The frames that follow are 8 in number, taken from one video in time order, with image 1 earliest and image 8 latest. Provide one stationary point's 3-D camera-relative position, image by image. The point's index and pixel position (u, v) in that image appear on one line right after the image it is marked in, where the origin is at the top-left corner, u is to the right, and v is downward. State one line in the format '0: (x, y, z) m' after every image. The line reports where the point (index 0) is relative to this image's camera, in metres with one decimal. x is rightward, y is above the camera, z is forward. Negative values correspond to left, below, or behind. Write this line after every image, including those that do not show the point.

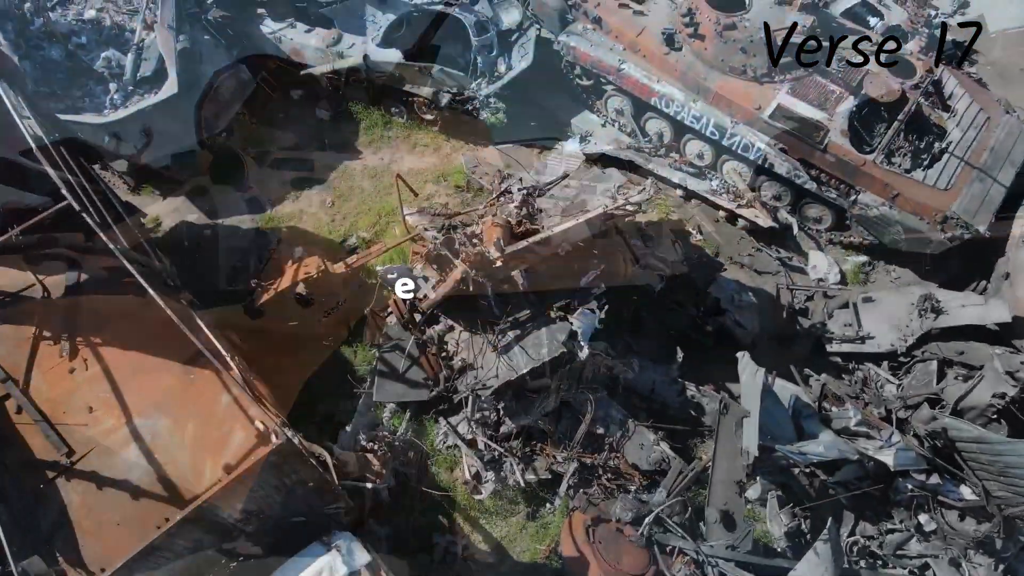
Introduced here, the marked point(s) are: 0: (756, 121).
0: (+3.2, +2.1, +9.4) m
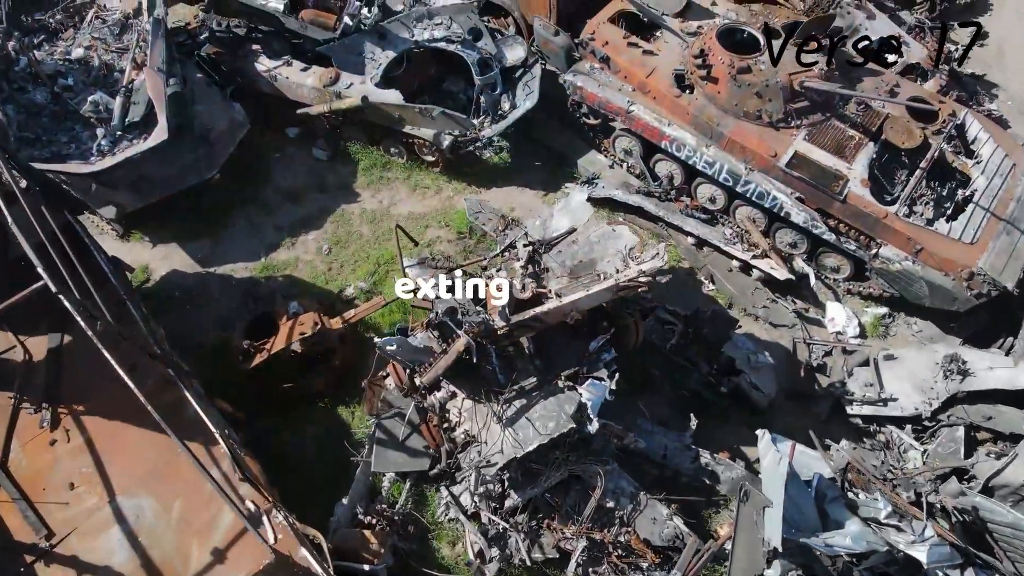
0: (+3.2, +1.5, +9.0) m
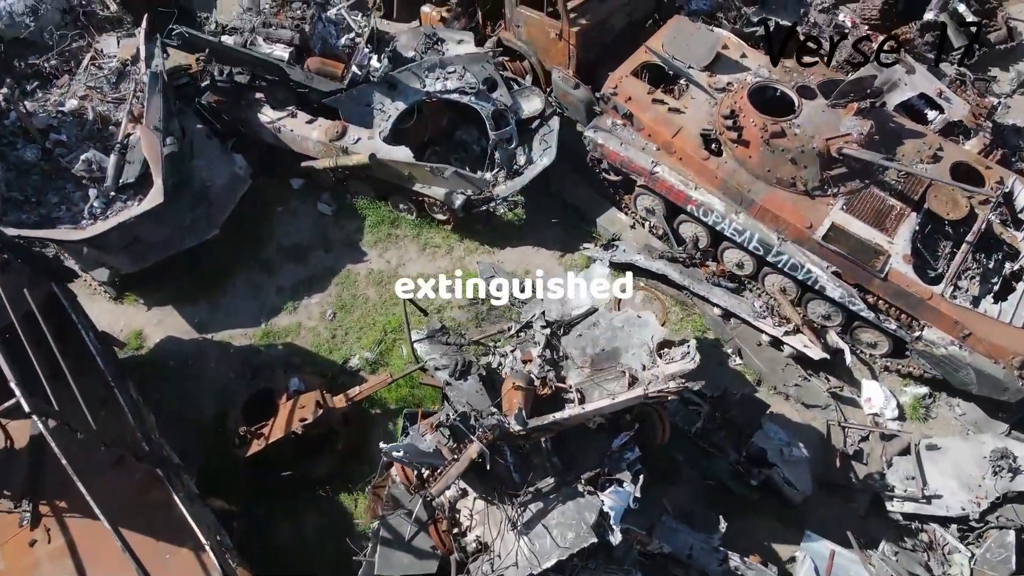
0: (+3.4, +0.5, +8.4) m
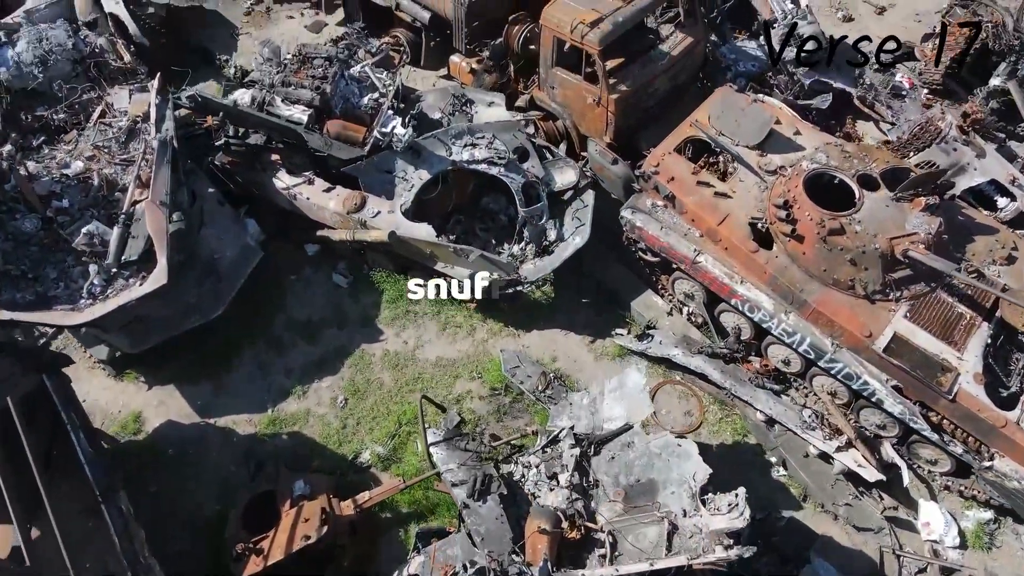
0: (+3.7, -0.7, +7.6) m
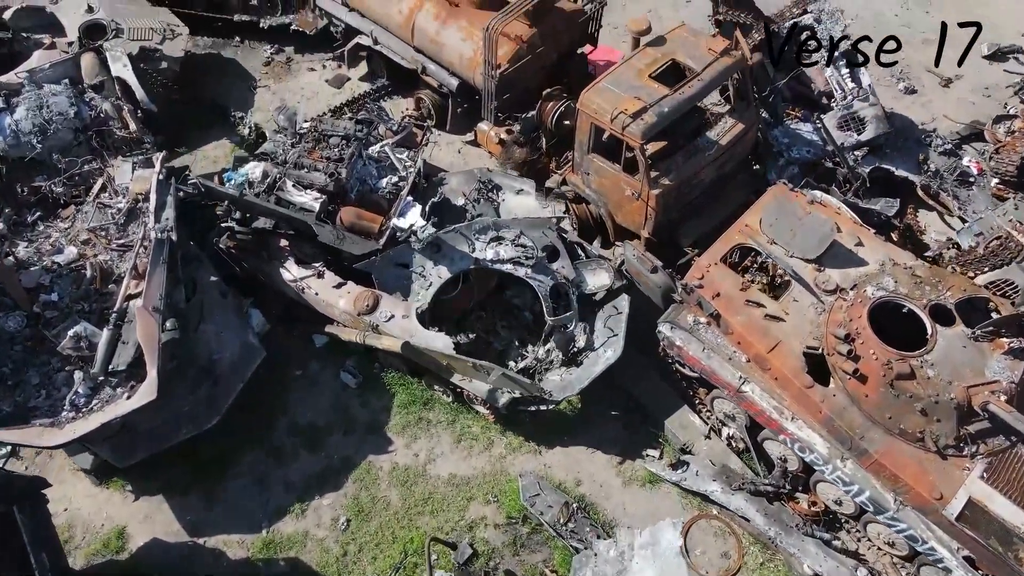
0: (+3.9, -2.1, +6.7) m
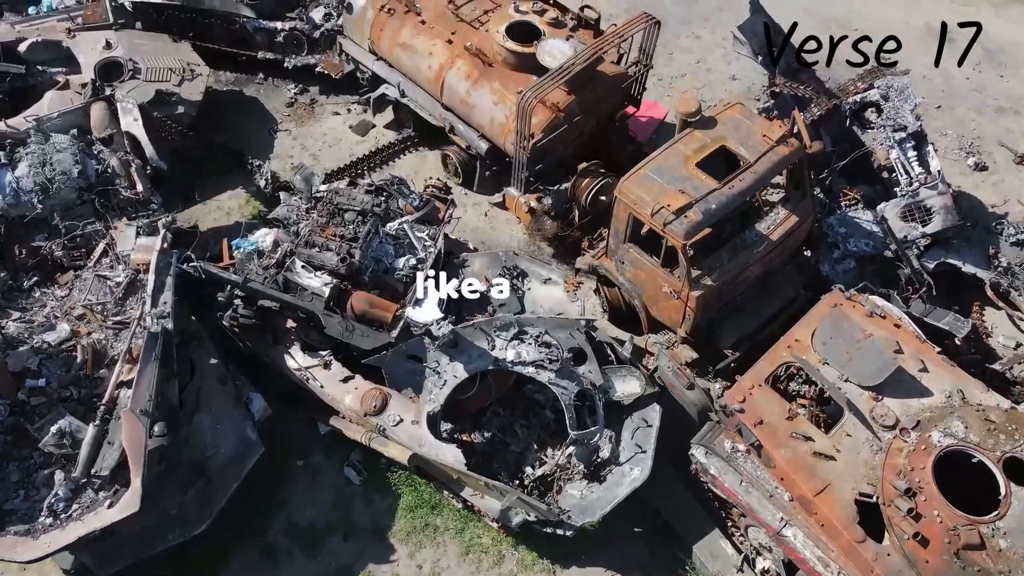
0: (+3.9, -3.4, +5.9) m
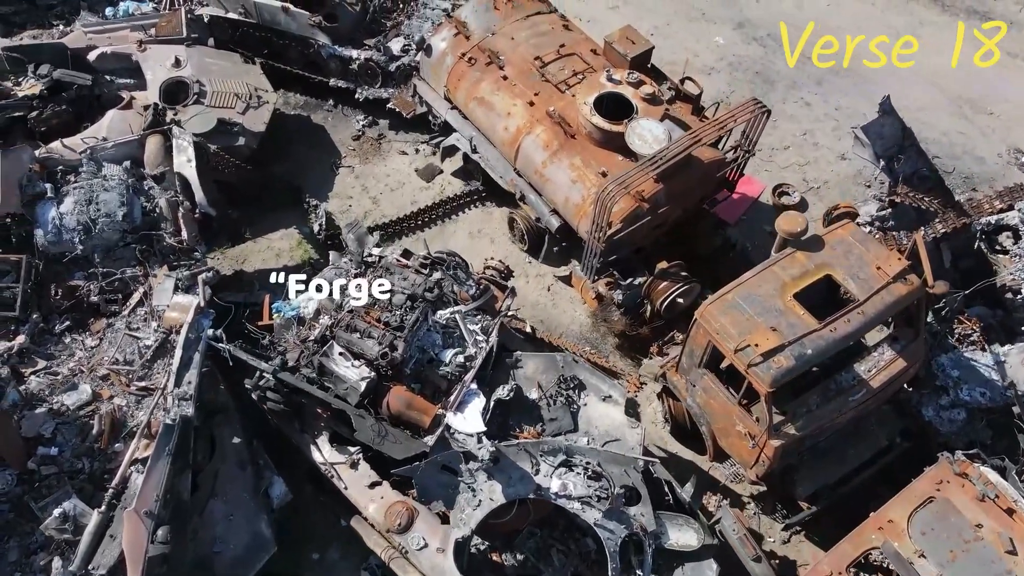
0: (+3.9, -5.0, +4.8) m
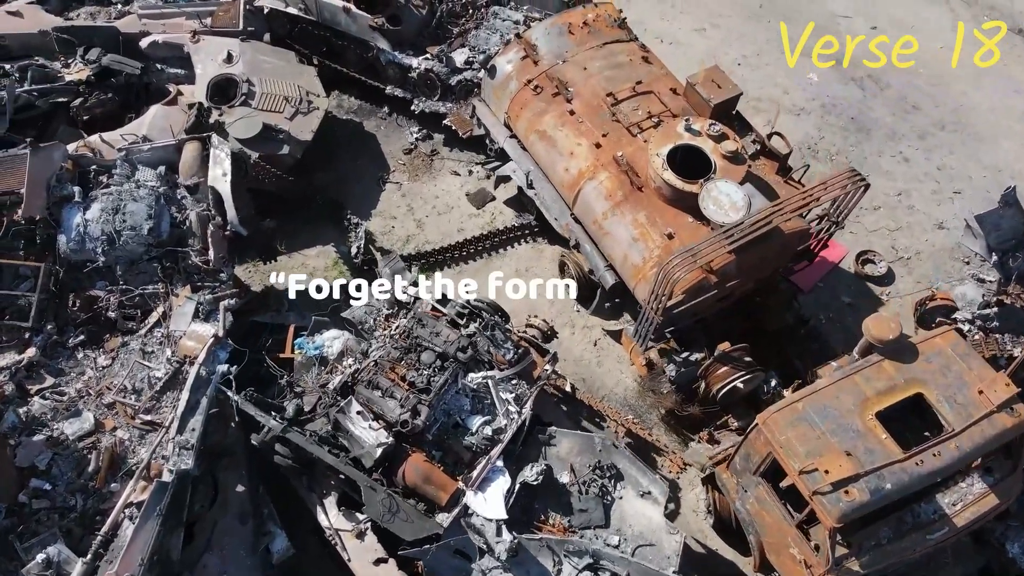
0: (+3.5, -6.1, +4.0) m
